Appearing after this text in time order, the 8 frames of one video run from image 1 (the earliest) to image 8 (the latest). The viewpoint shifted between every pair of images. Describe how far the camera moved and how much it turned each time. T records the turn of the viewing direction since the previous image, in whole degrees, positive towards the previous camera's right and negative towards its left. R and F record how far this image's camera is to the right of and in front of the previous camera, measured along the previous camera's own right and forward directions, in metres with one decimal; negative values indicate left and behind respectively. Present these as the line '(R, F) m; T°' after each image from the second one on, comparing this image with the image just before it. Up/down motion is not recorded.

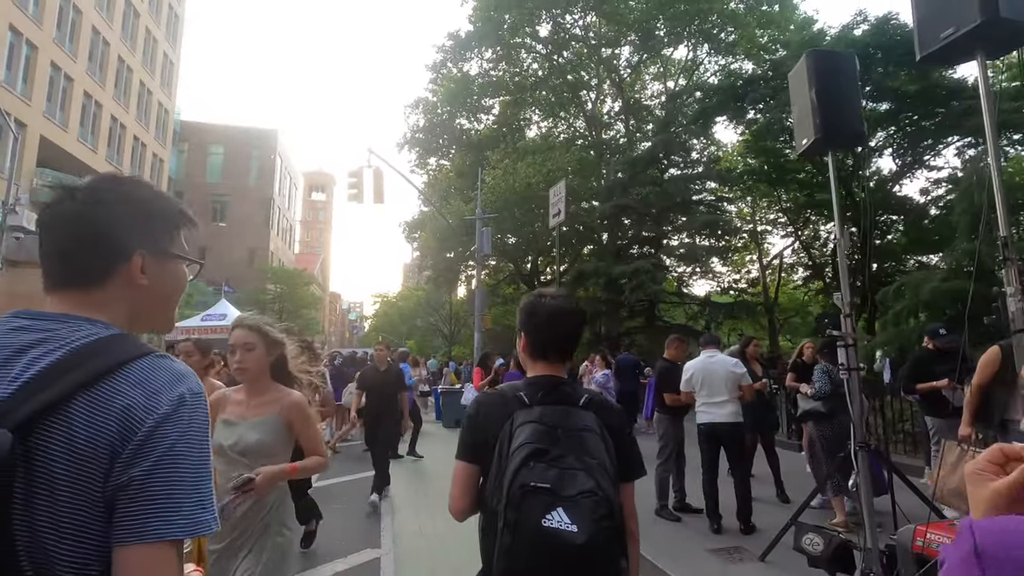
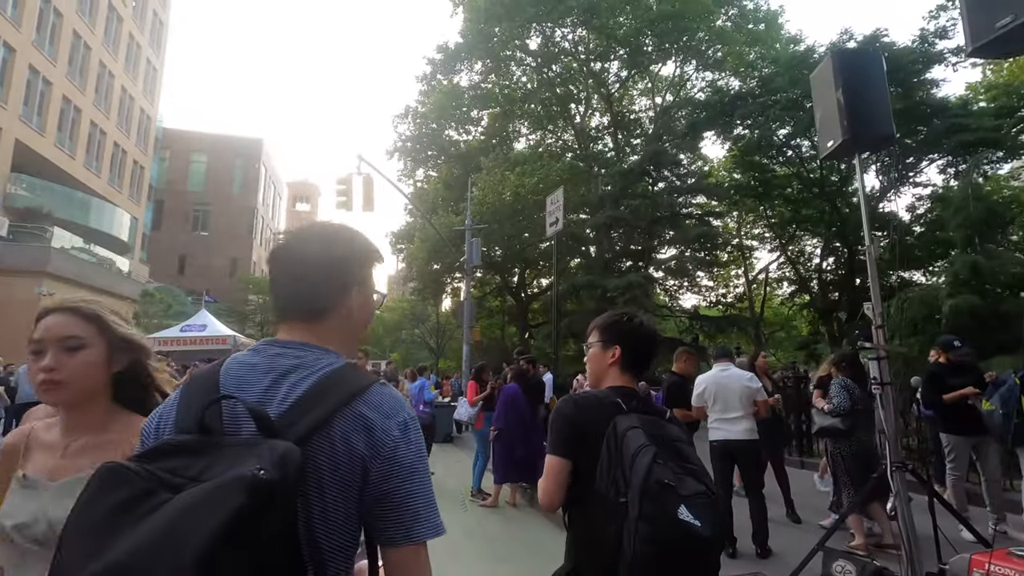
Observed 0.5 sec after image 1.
(-0.2, +0.3) m; +2°
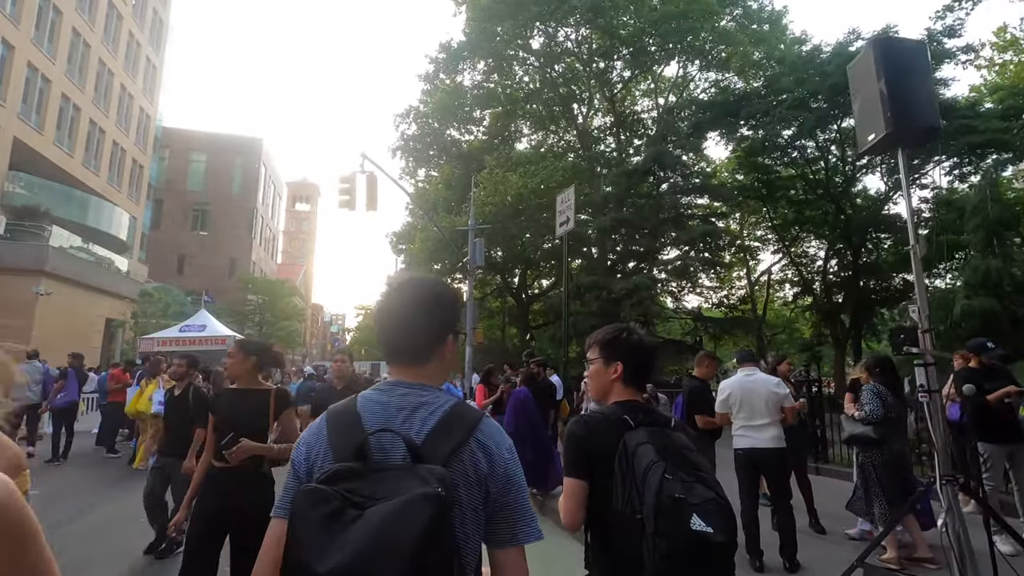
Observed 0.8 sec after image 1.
(-0.1, +0.2) m; 0°
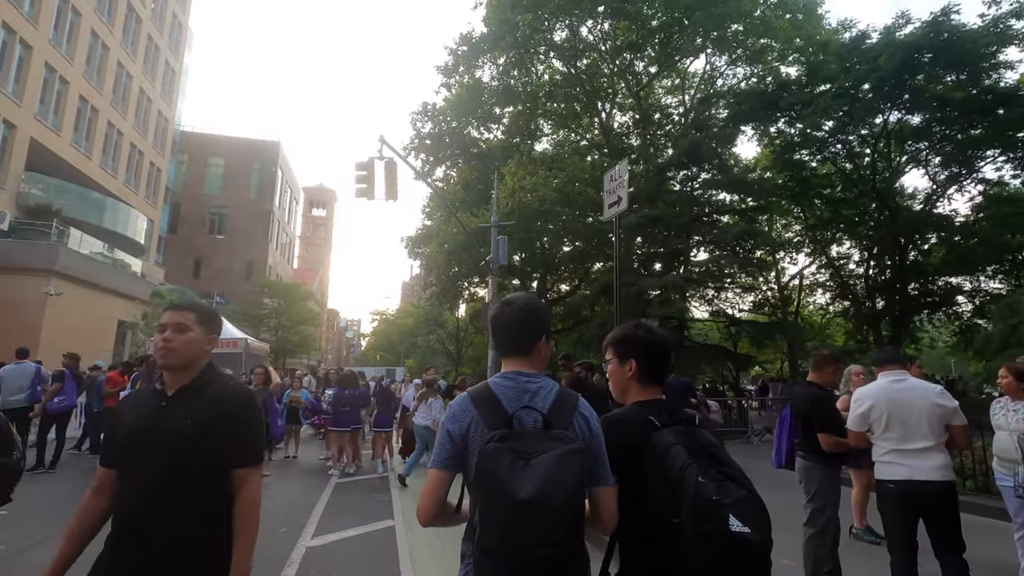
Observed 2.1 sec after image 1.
(-0.3, +1.0) m; -2°
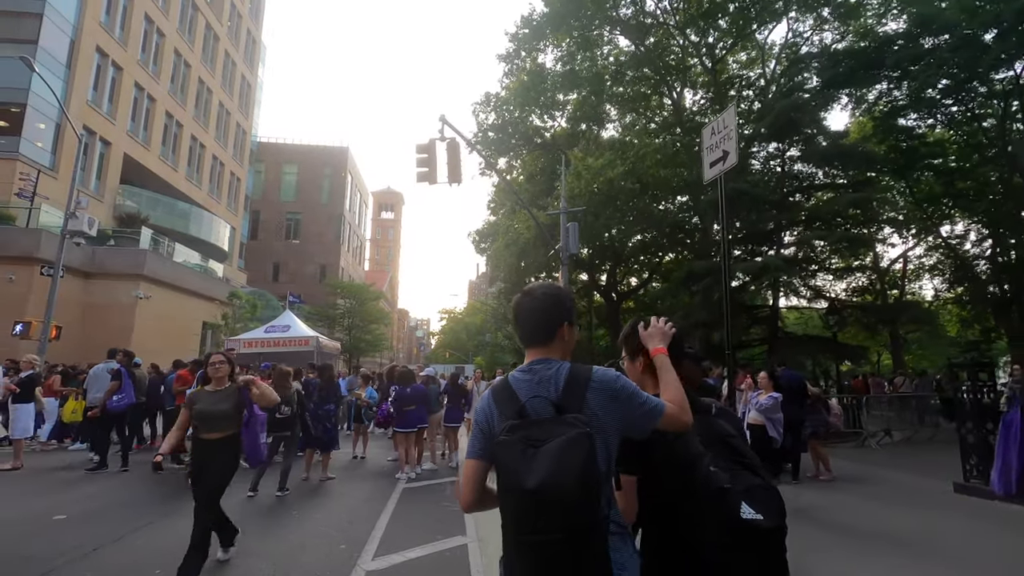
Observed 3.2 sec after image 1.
(-0.2, +0.9) m; -7°
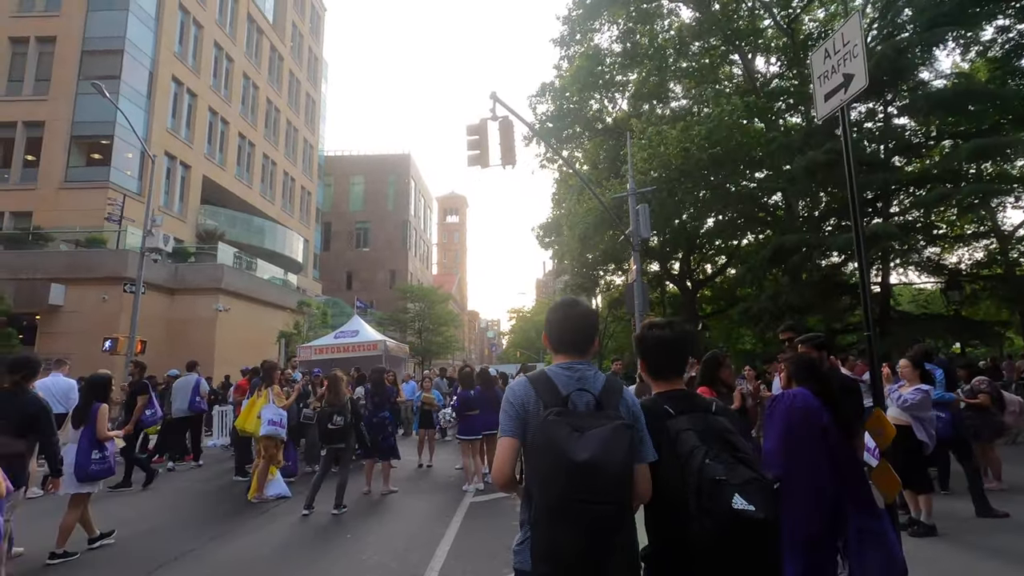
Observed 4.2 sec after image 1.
(0.0, +0.9) m; -7°
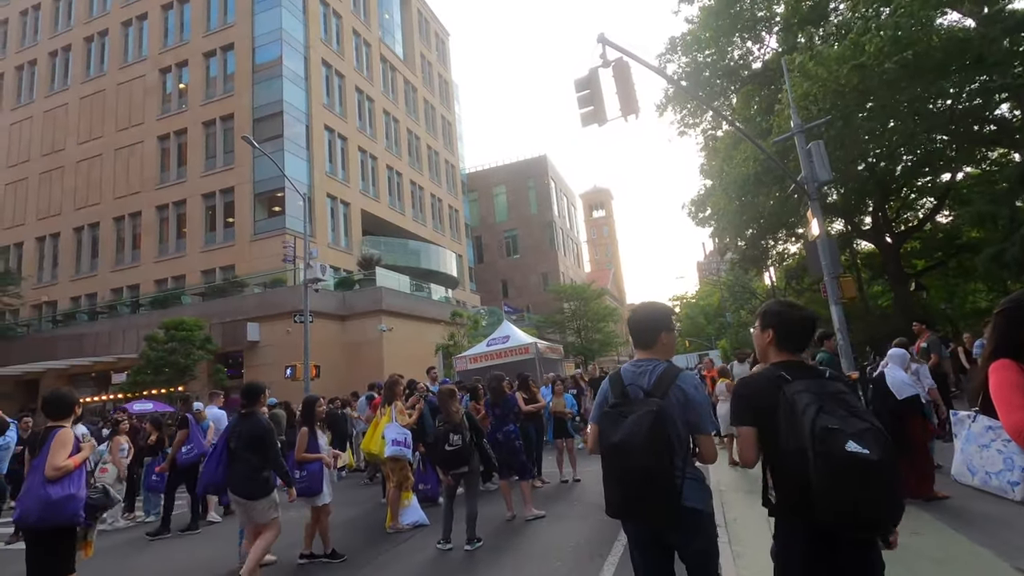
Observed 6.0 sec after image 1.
(+0.2, +1.3) m; -17°
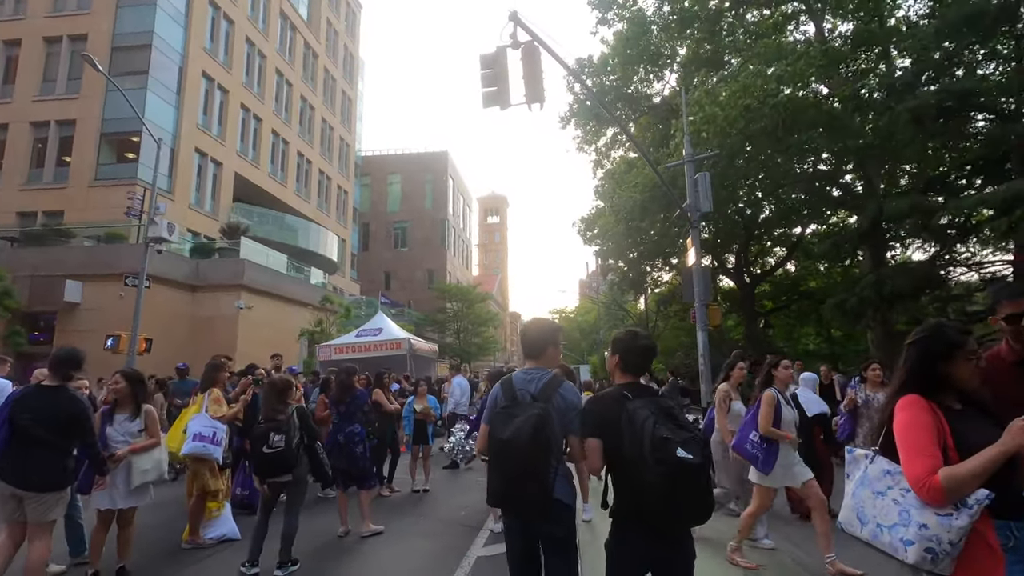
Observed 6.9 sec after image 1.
(+0.2, +0.6) m; +12°
